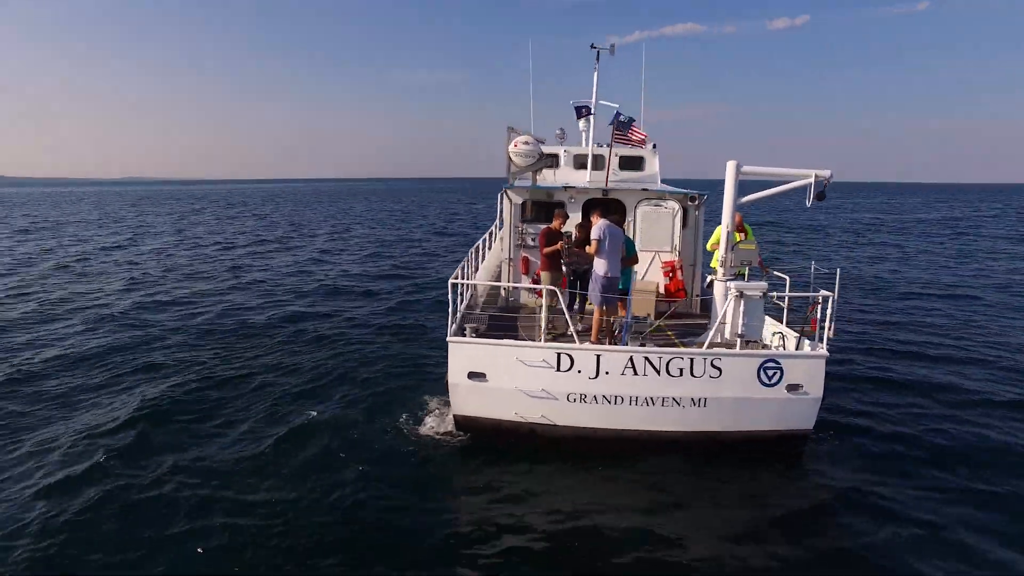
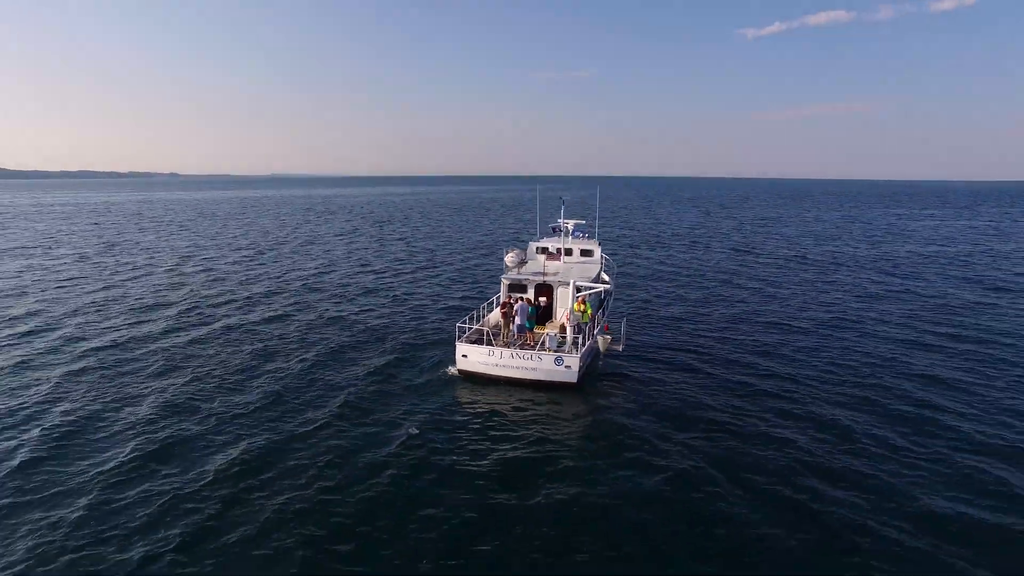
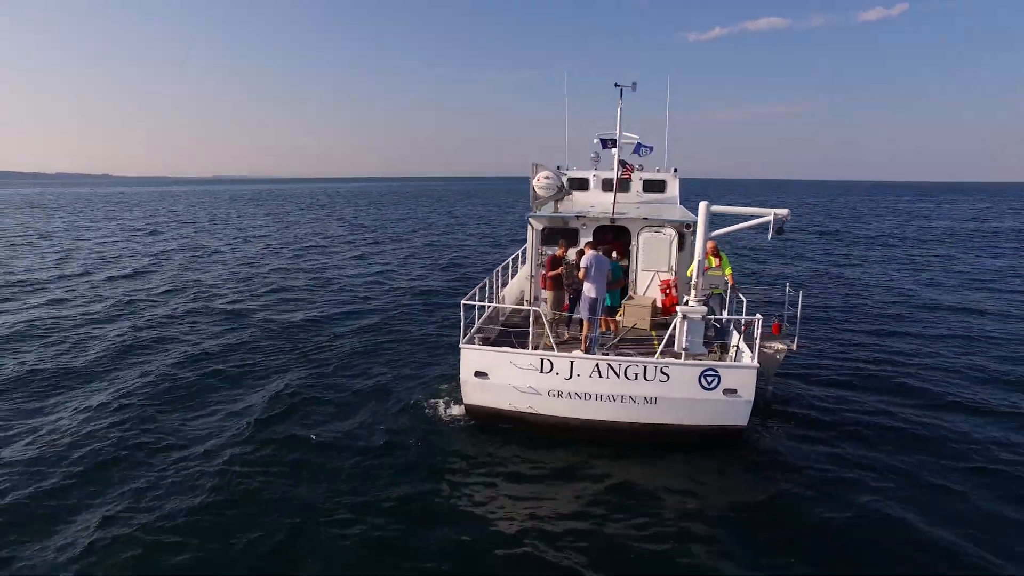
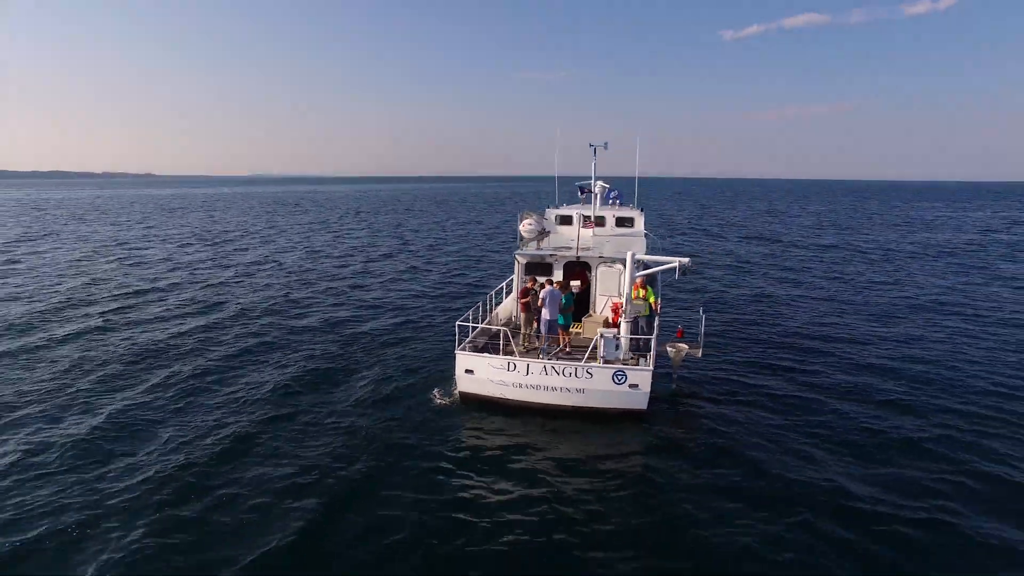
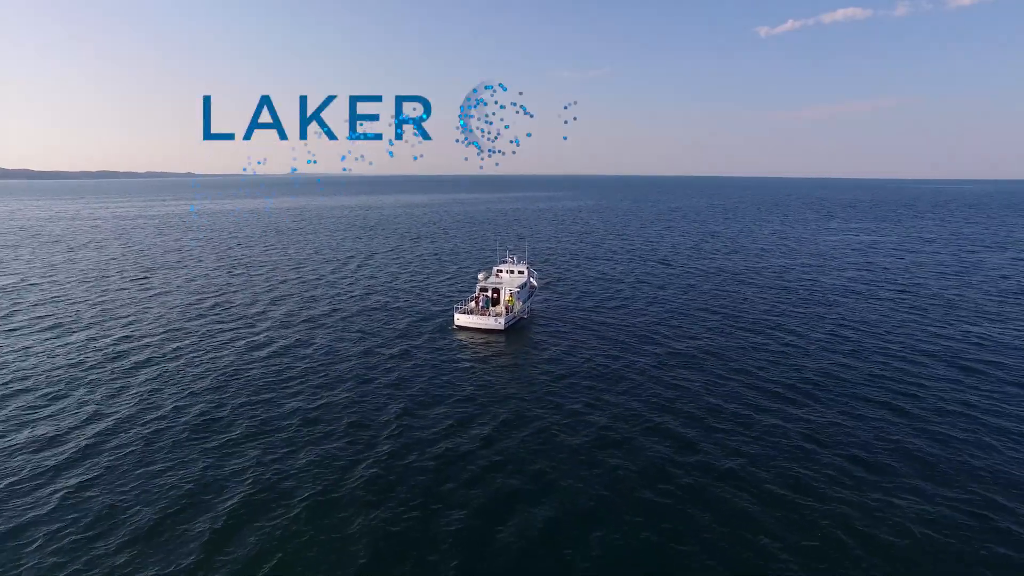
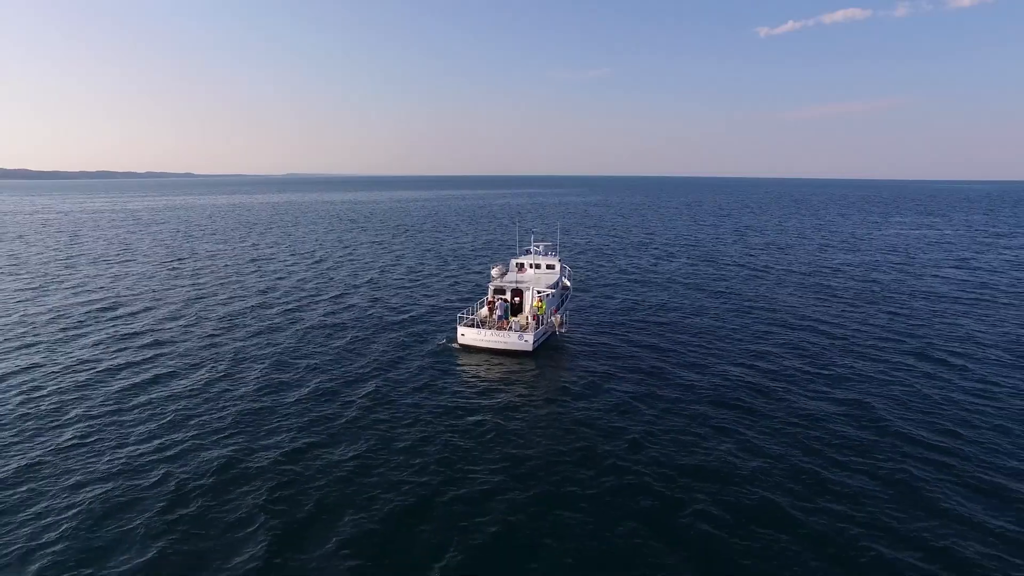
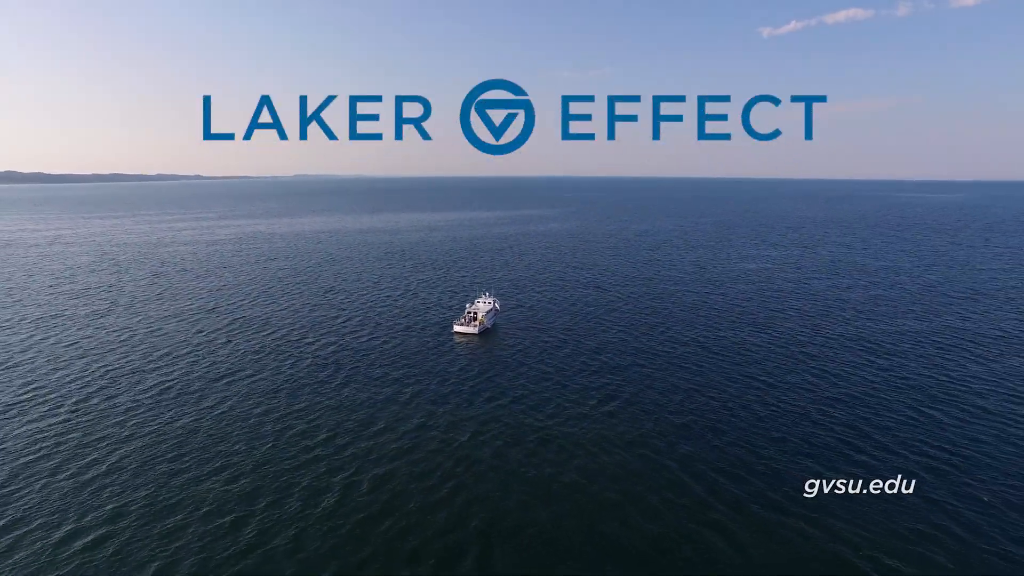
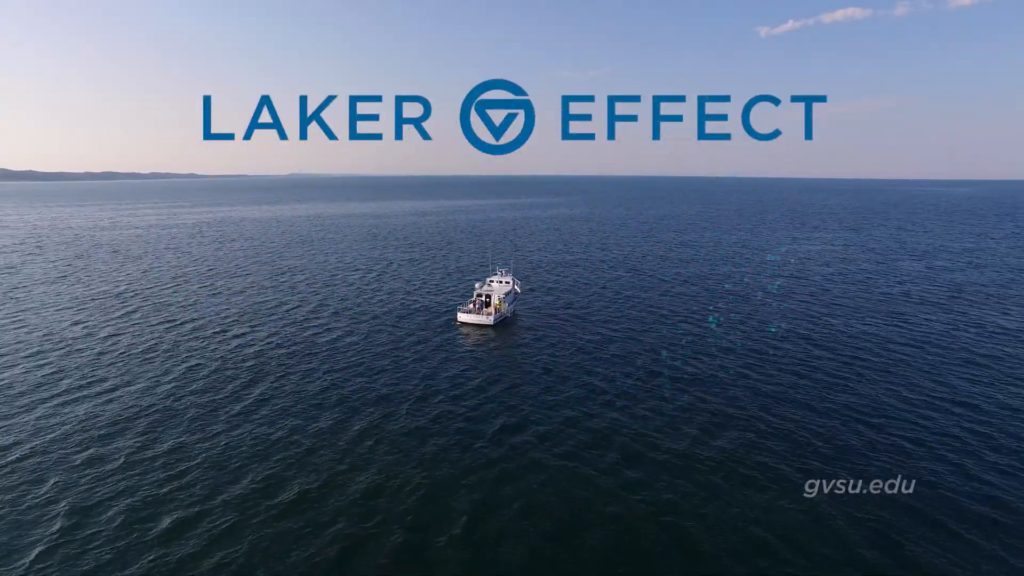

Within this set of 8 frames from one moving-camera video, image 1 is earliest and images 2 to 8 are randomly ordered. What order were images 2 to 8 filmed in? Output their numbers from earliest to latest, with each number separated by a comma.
3, 4, 2, 6, 5, 8, 7
